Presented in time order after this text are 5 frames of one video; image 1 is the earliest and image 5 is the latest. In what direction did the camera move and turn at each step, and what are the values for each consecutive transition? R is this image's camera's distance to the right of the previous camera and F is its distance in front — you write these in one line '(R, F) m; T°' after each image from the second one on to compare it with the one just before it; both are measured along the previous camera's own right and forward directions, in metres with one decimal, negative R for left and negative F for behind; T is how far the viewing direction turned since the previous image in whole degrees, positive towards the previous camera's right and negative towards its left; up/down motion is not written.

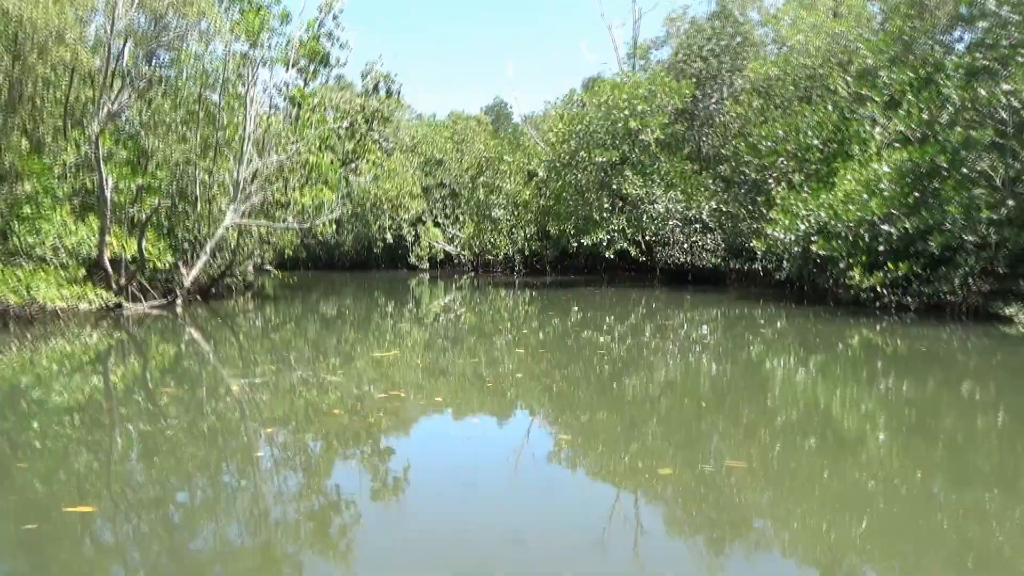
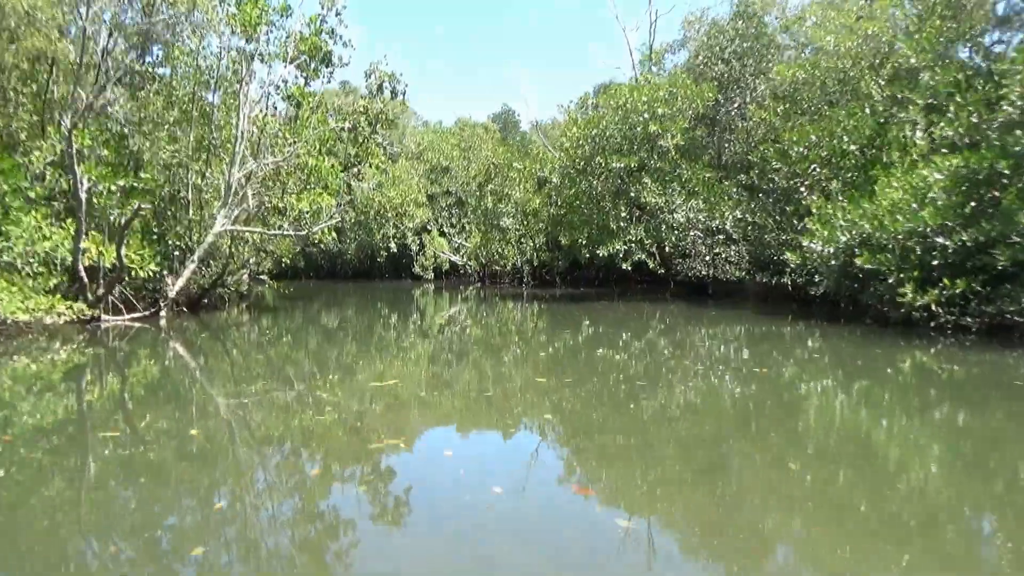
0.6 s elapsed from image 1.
(-0.1, +0.9) m; 0°
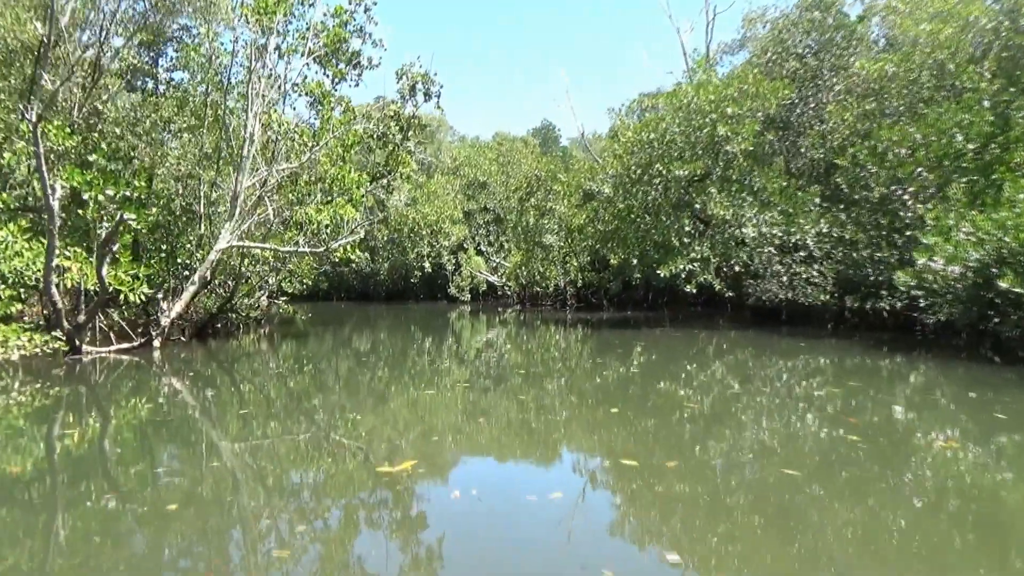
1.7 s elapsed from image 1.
(-0.2, +1.7) m; -3°
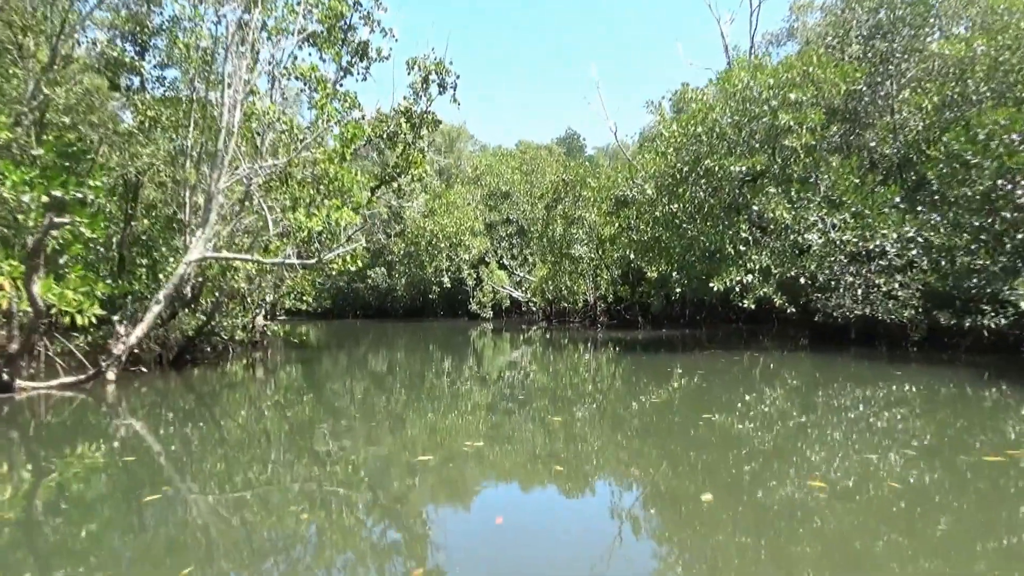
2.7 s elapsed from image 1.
(-0.1, +1.7) m; -2°
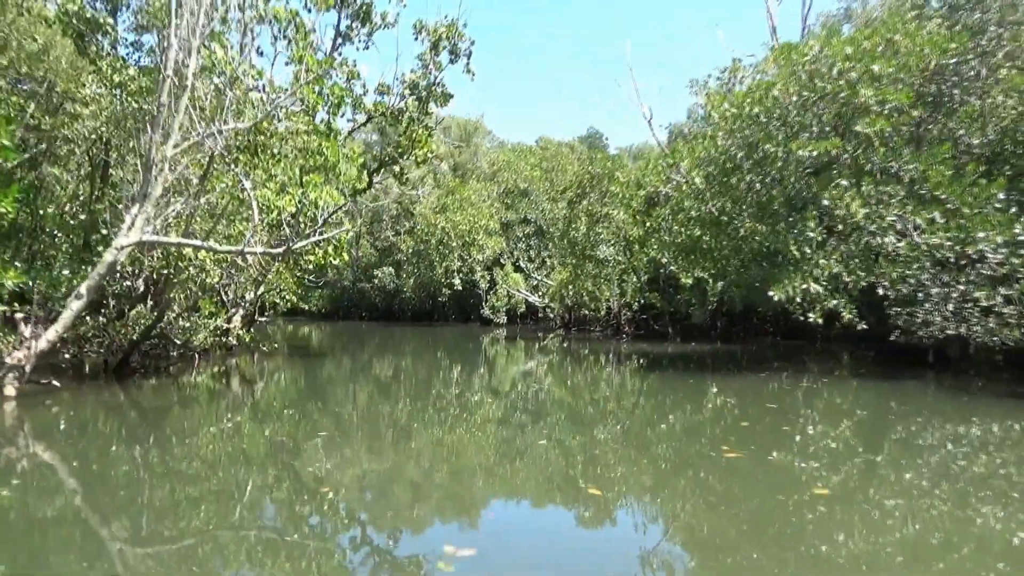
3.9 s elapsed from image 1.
(0.0, +1.8) m; -1°
